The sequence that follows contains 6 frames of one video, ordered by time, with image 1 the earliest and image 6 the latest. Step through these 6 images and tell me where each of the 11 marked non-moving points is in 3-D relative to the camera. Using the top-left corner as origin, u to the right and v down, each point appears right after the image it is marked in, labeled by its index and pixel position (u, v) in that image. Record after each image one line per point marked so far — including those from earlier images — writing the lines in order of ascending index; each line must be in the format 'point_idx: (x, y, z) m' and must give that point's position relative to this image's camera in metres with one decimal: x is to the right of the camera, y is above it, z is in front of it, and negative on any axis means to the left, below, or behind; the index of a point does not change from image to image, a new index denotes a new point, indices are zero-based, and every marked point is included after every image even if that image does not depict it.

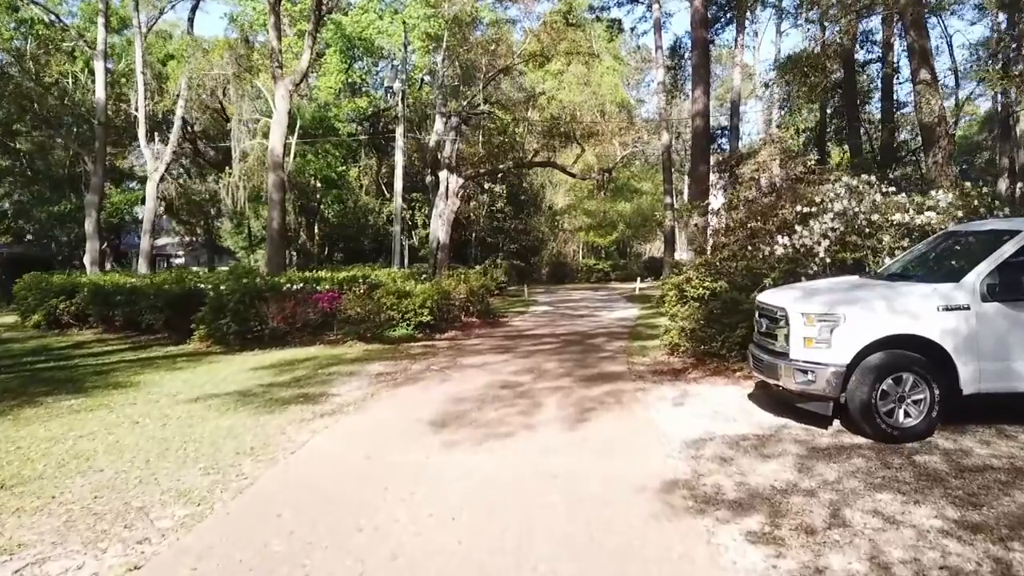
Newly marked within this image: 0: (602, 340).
0: (+1.6, -0.9, +13.8) m
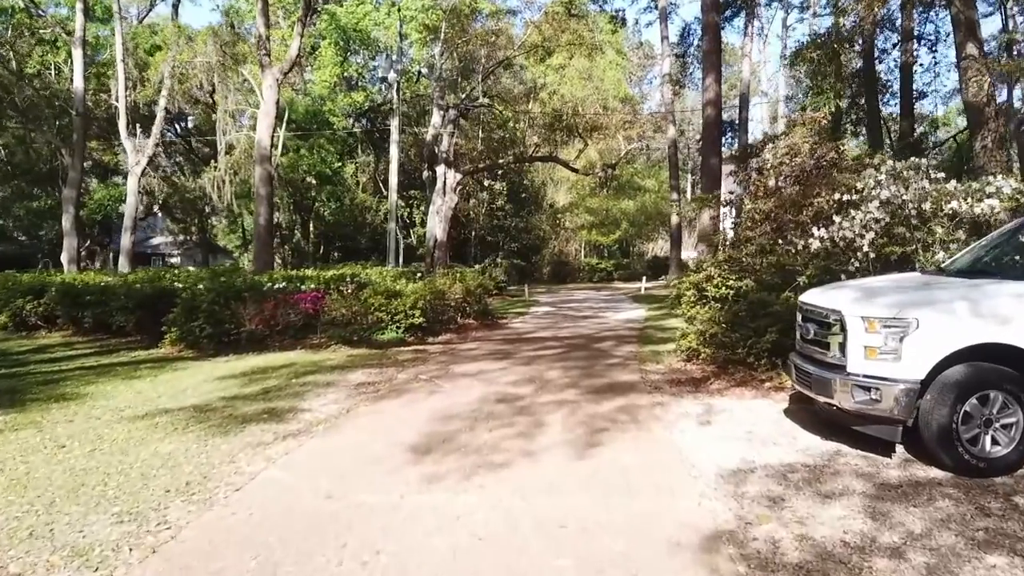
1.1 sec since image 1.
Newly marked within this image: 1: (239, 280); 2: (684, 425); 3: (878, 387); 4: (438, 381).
0: (+1.6, -0.9, +12.7) m
1: (-5.0, +0.1, +14.3) m
2: (+1.5, -1.2, +6.8) m
3: (+2.5, -0.7, +5.2) m
4: (-0.9, -1.1, +9.1) m
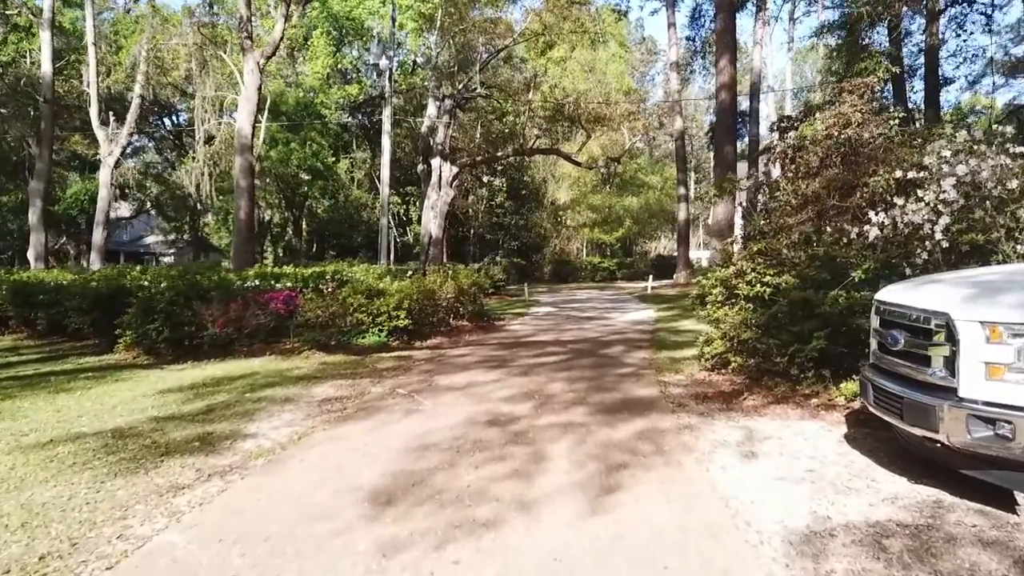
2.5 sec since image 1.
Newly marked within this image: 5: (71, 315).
0: (+1.5, -0.9, +11.2) m
1: (-5.1, +0.2, +12.8) m
2: (+1.5, -1.2, +5.4) m
3: (+2.4, -0.6, +3.8) m
4: (-0.9, -1.1, +7.6) m
5: (-7.5, -0.5, +13.2) m
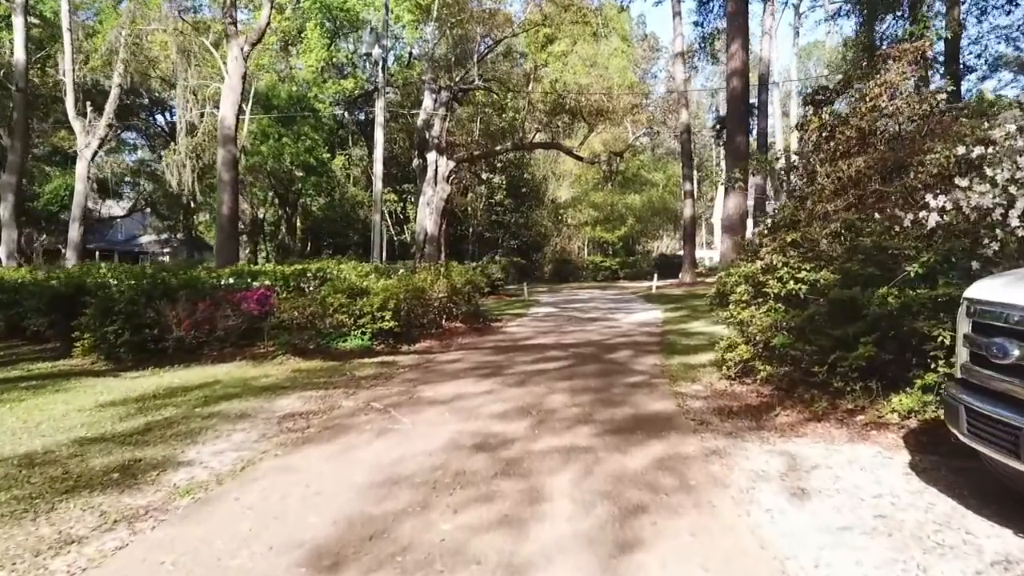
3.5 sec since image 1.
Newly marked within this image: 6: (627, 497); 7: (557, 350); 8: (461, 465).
0: (+1.5, -0.9, +10.1) m
1: (-5.1, +0.2, +11.7) m
2: (+1.4, -1.1, +4.3) m
3: (+2.4, -0.6, +2.7) m
4: (-1.0, -1.0, +6.5) m
5: (-7.6, -0.4, +12.1) m
6: (+0.6, -1.1, +4.3) m
7: (+0.6, -0.9, +10.6) m
8: (-0.3, -1.1, +4.9) m
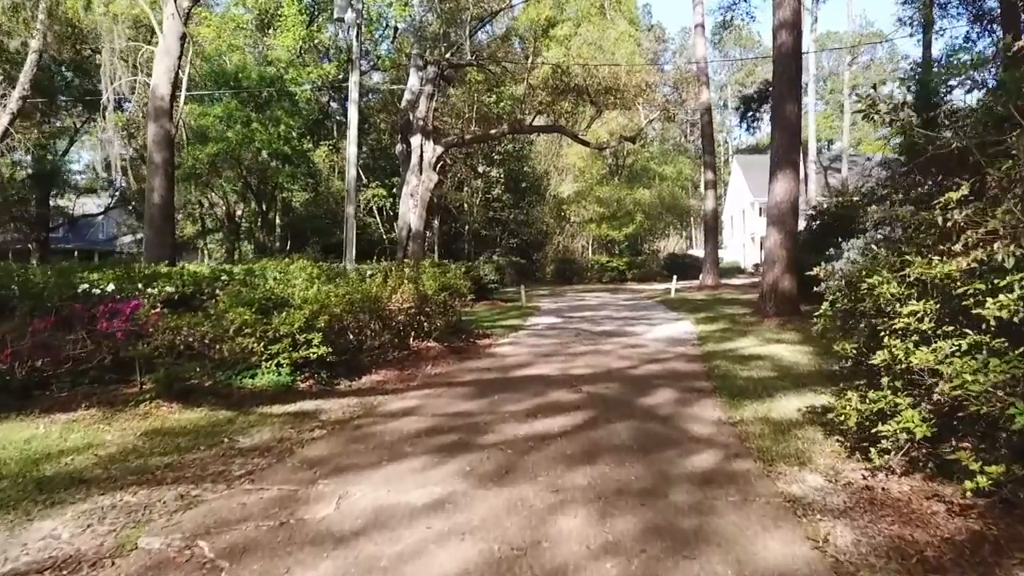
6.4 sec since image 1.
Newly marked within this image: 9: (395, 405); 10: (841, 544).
0: (+1.4, -1.0, +6.7) m
1: (-5.2, +0.1, +8.4) m
2: (+1.3, -1.2, +0.9) m
3: (+2.2, -0.7, -0.7) m
4: (-1.1, -1.1, +3.2) m
5: (-7.7, -0.5, +8.8) m
6: (+0.5, -1.2, +0.9) m
7: (+0.5, -1.0, +7.2) m
8: (-0.5, -1.2, +1.5) m
9: (-1.0, -1.0, +6.6) m
10: (+1.5, -1.1, +3.5) m
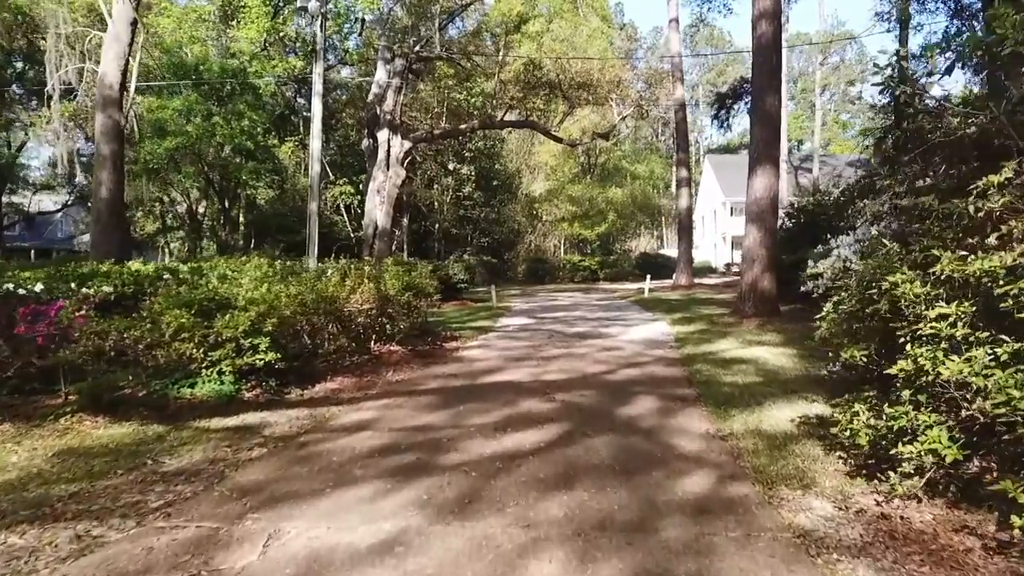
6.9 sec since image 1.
0: (+1.1, -1.0, +6.2) m
1: (-5.6, +0.1, +7.5) m
2: (+1.2, -1.2, +0.3) m
3: (+2.2, -0.7, -1.3) m
4: (-1.2, -1.1, +2.5) m
5: (-8.0, -0.5, +7.8) m
6: (+0.4, -1.2, +0.3) m
7: (+0.2, -1.0, +6.6) m
8: (-0.5, -1.2, +0.8) m
9: (-1.2, -1.0, +6.0) m
10: (+1.3, -1.1, +2.9) m
